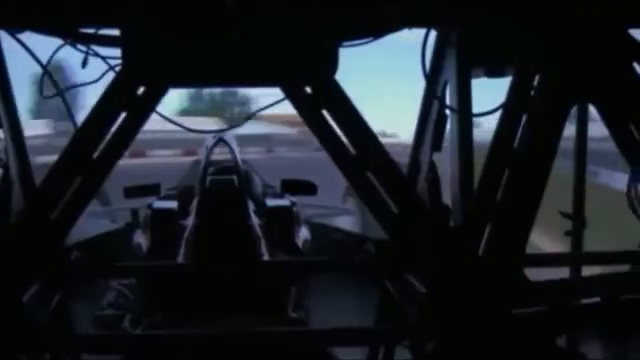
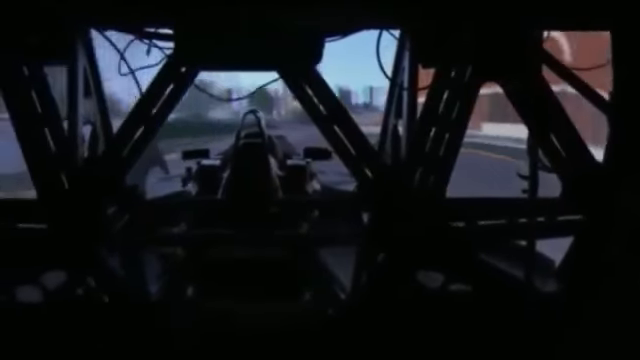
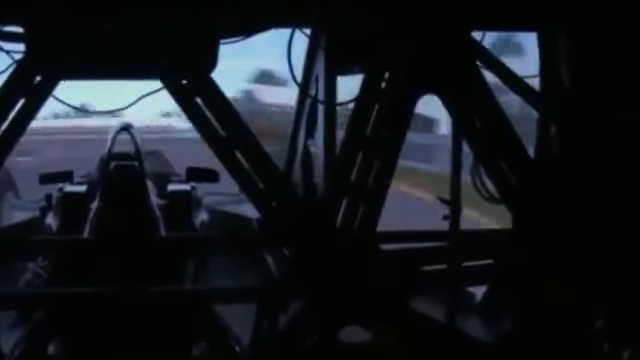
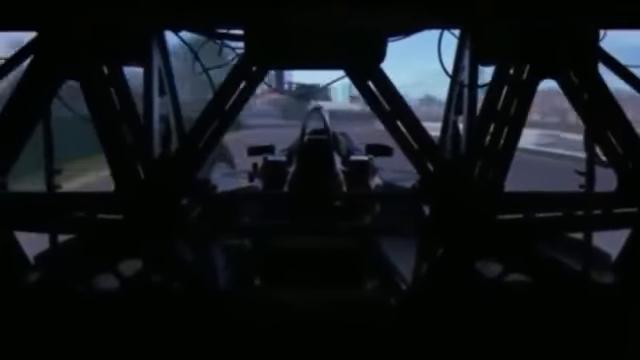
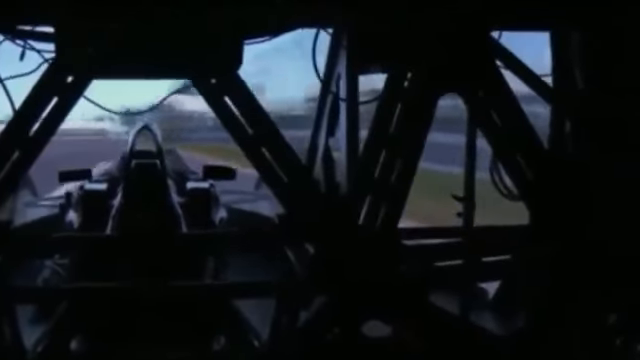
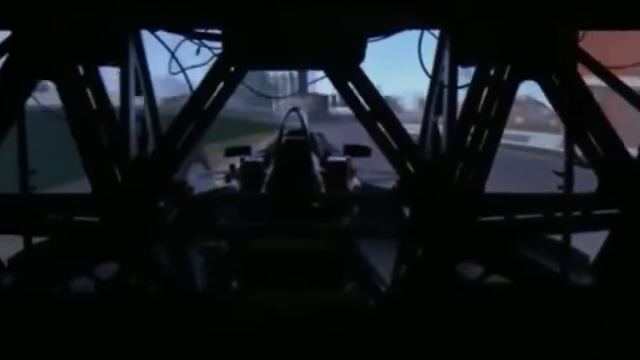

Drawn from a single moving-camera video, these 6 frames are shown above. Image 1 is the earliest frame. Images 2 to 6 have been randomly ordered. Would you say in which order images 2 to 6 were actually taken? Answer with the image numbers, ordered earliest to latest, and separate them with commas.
5, 3, 2, 6, 4
